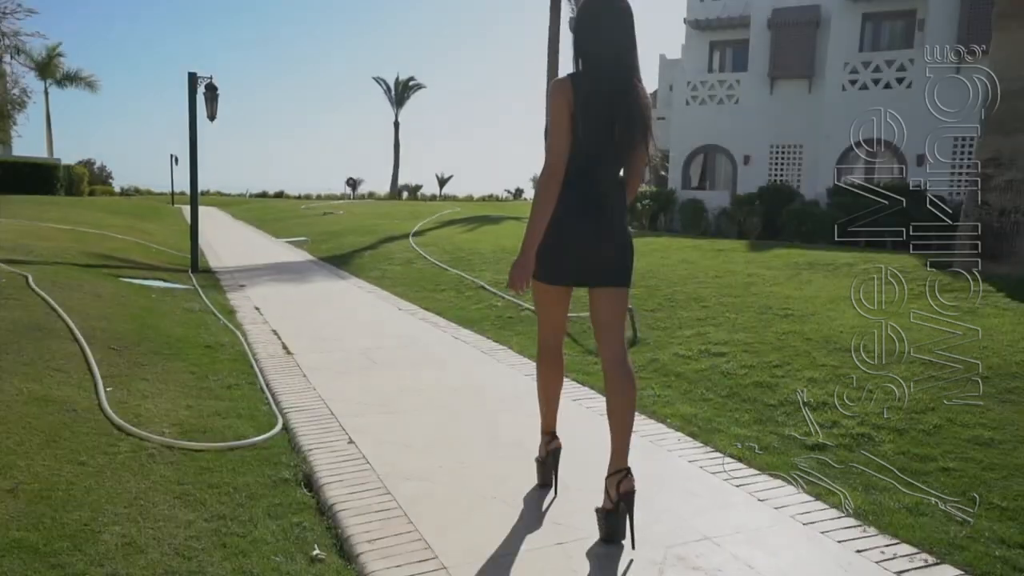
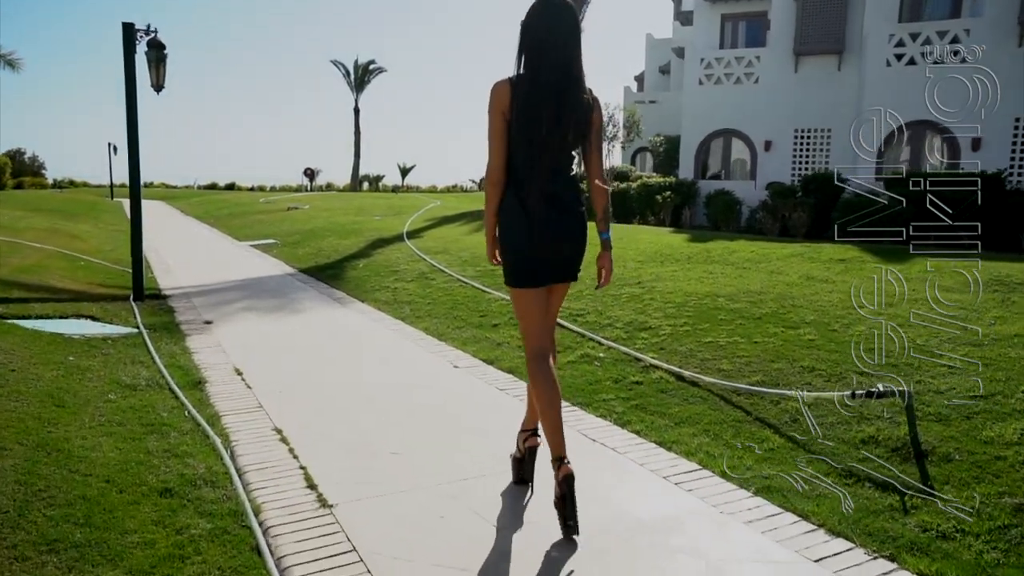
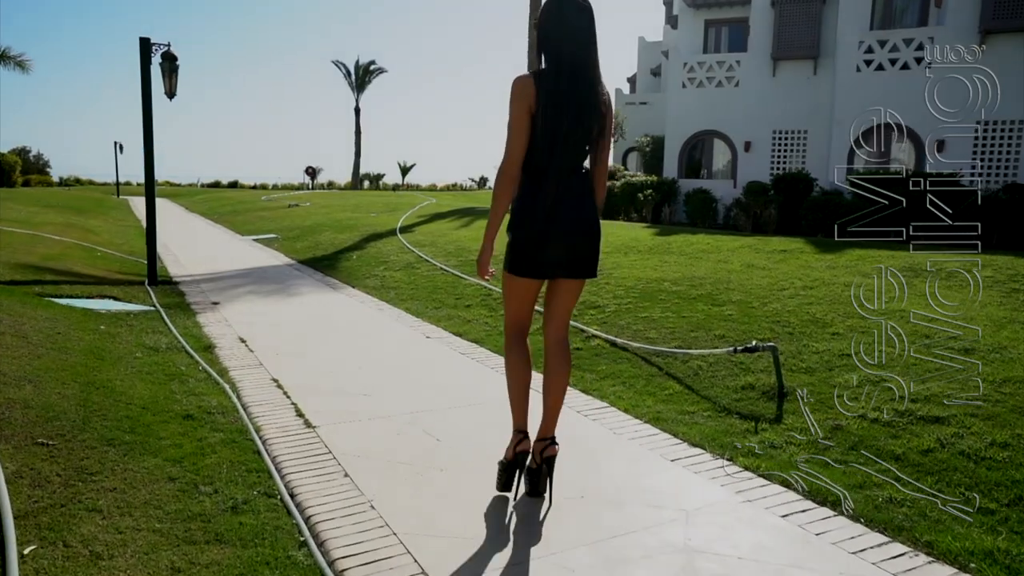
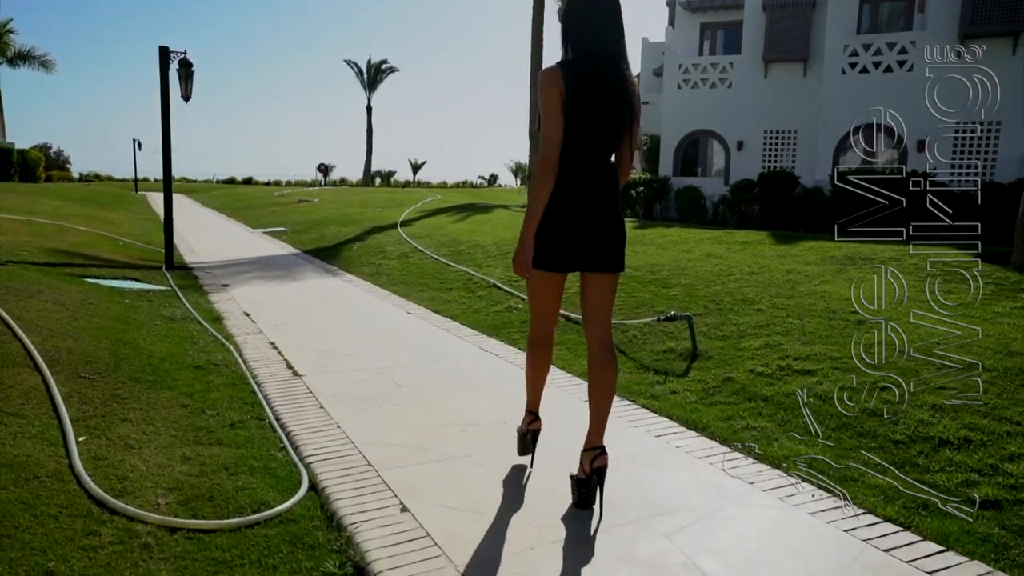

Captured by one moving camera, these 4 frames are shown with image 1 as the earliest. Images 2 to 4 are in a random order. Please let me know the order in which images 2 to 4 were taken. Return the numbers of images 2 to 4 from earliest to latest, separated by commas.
4, 3, 2
